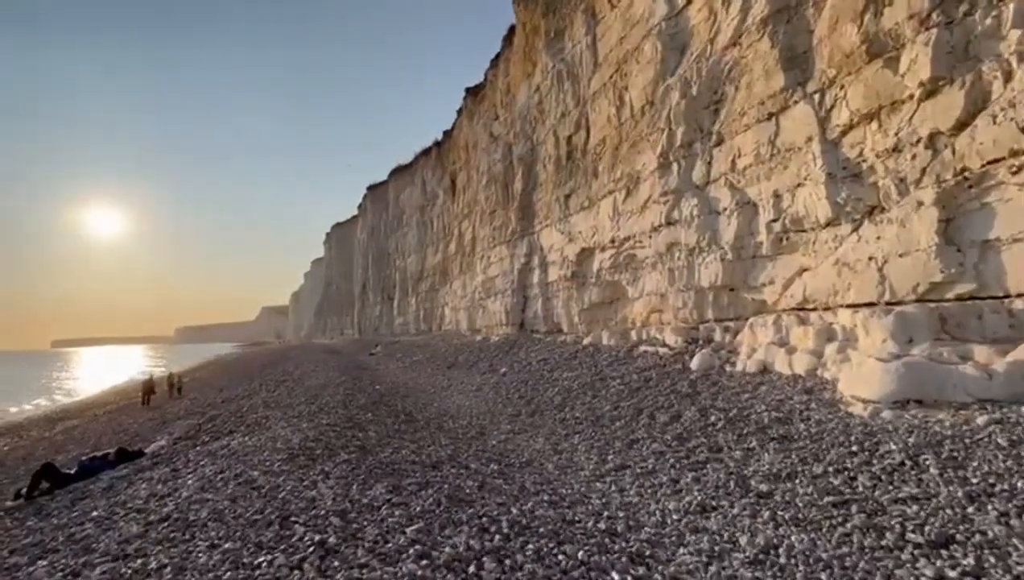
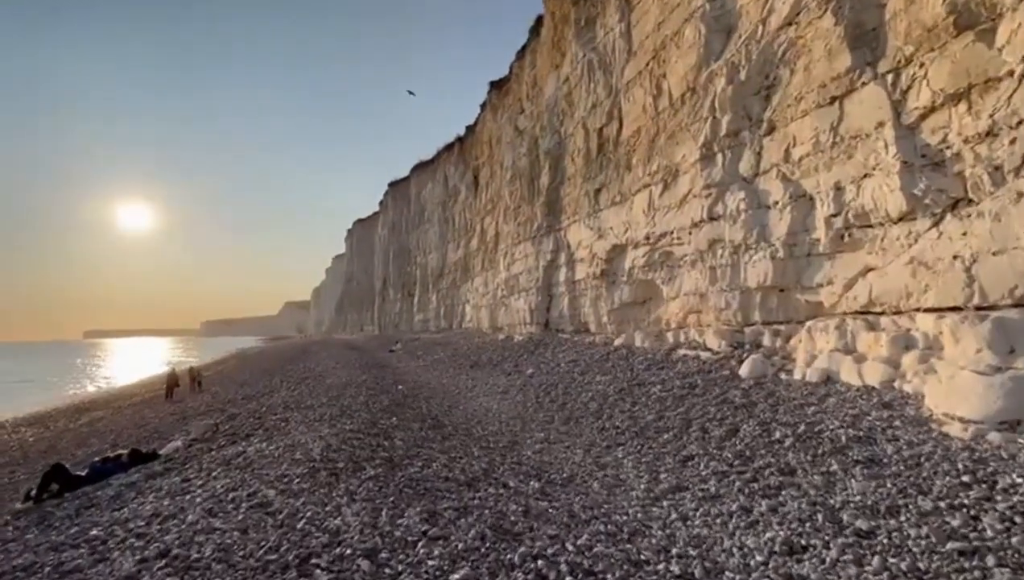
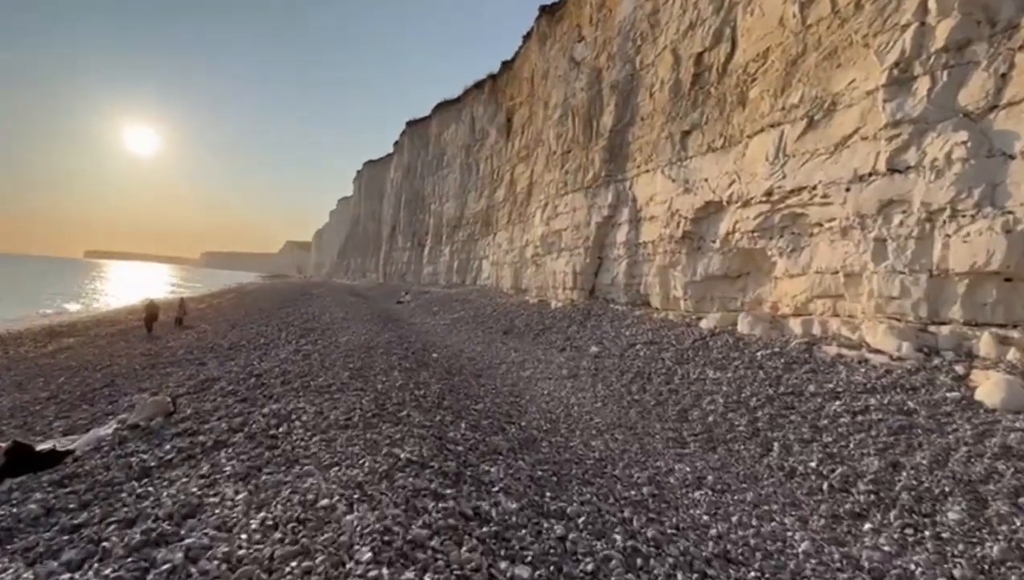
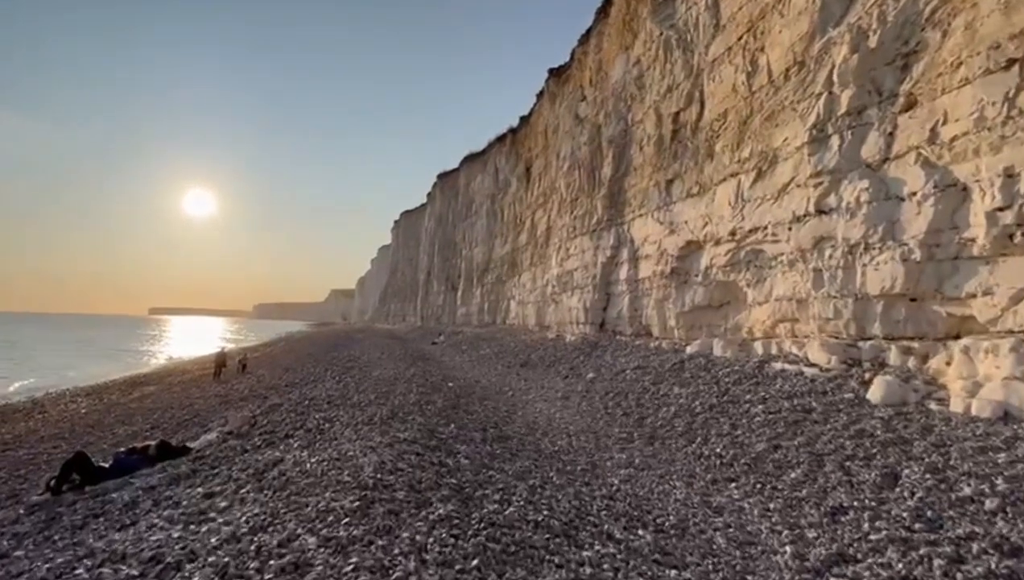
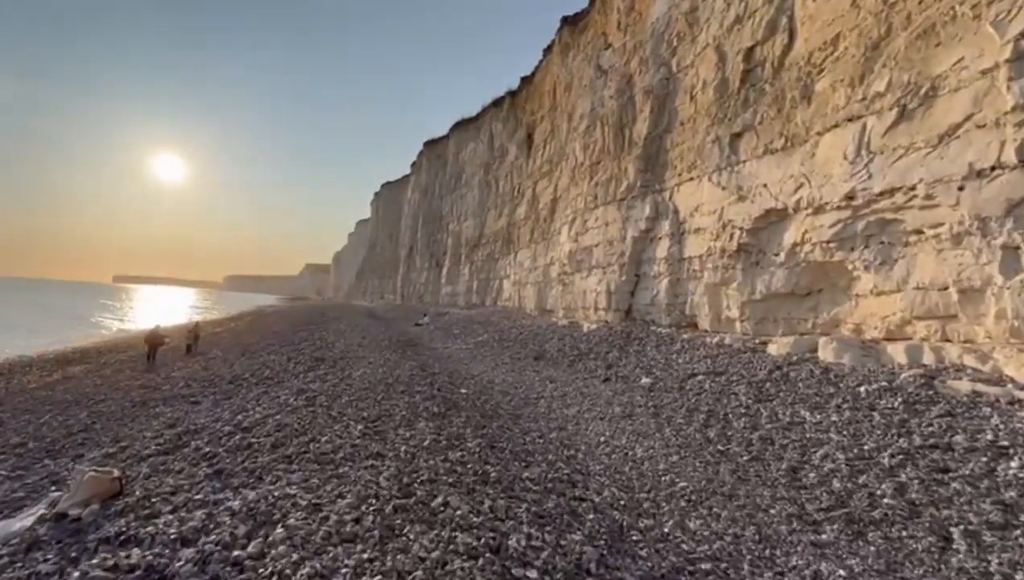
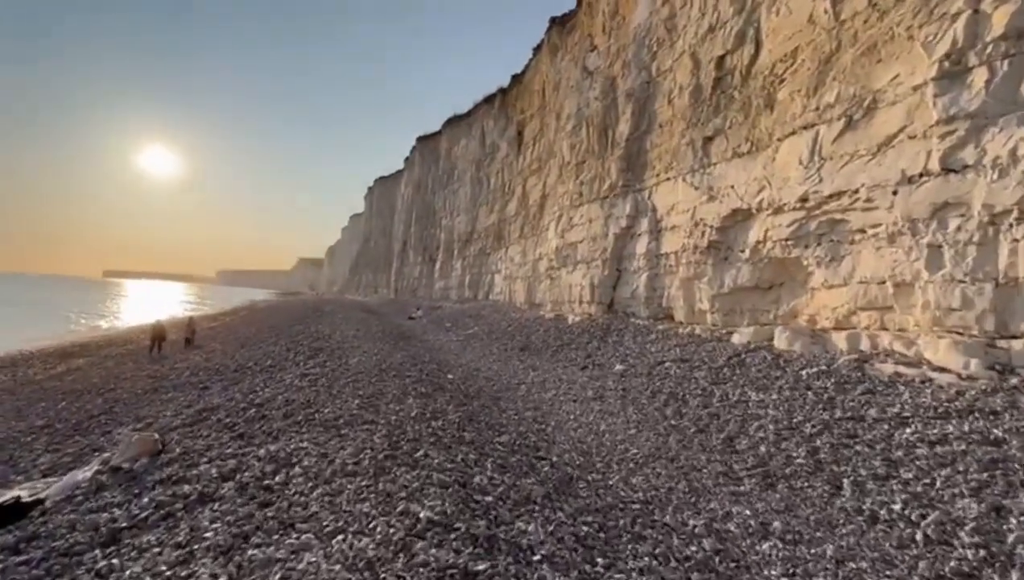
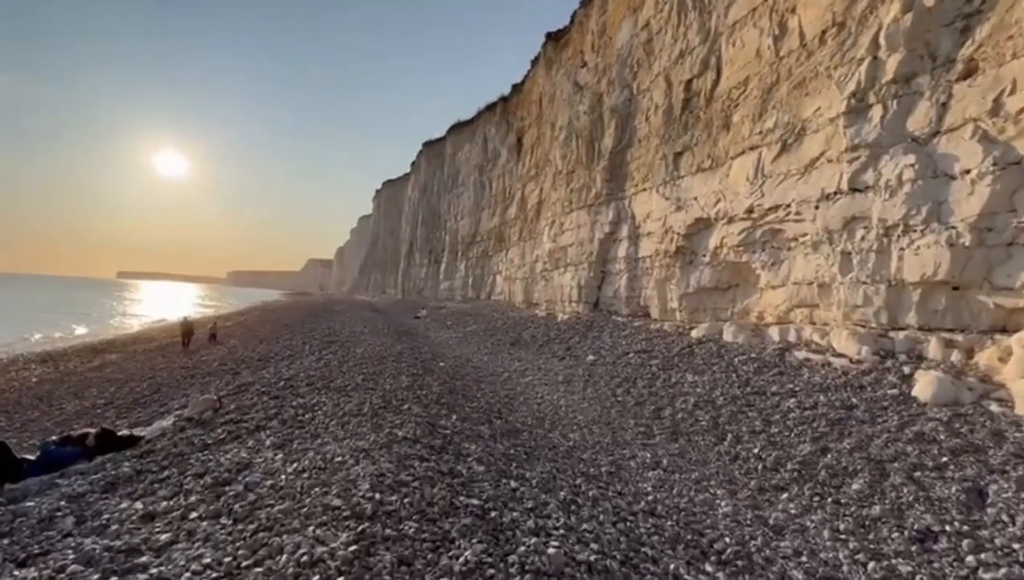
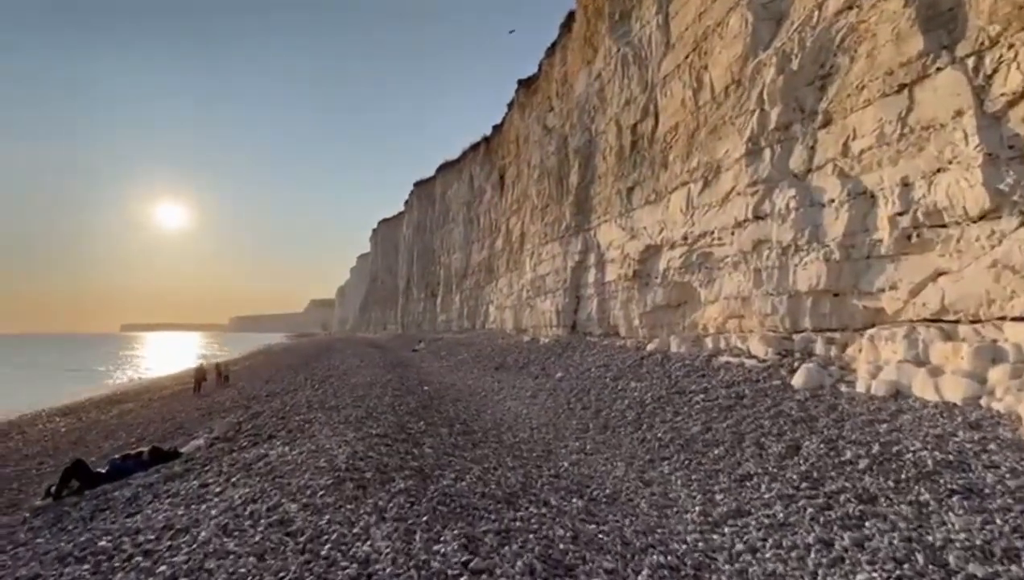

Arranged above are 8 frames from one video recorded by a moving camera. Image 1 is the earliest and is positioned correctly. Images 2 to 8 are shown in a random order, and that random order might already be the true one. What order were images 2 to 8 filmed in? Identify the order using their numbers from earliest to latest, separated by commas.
2, 8, 4, 7, 3, 6, 5
